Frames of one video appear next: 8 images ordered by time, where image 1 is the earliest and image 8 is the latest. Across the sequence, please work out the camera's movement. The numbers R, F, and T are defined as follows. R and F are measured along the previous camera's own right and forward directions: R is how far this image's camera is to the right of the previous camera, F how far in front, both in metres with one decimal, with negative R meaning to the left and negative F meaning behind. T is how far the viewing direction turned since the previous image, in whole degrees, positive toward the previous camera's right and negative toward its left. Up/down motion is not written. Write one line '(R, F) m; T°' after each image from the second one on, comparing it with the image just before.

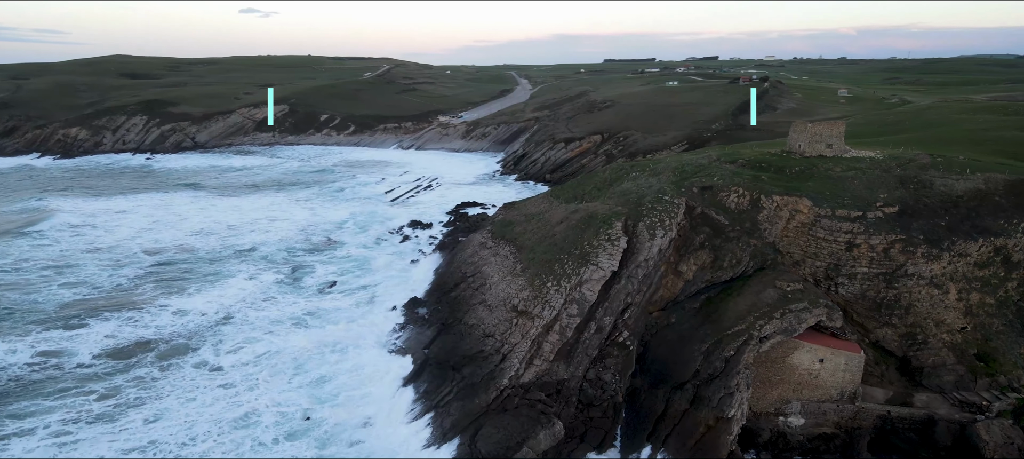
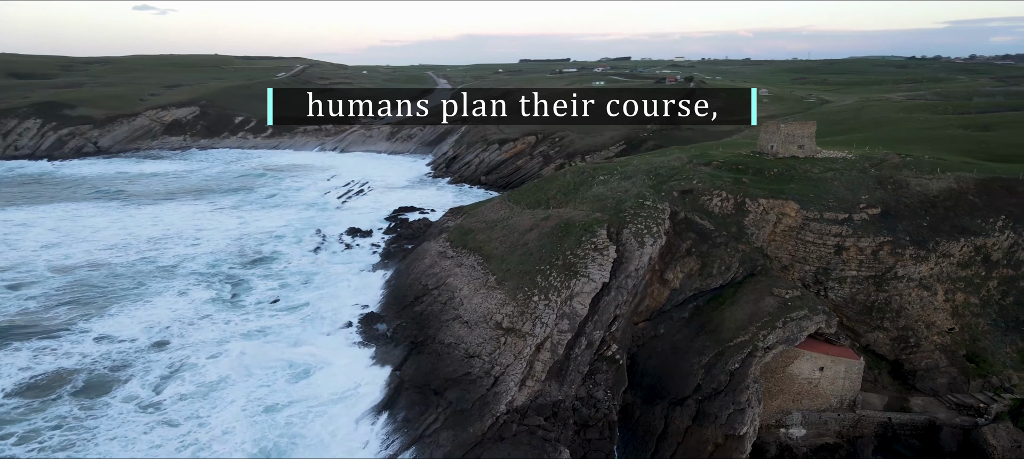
(-1.9, +1.7) m; +6°
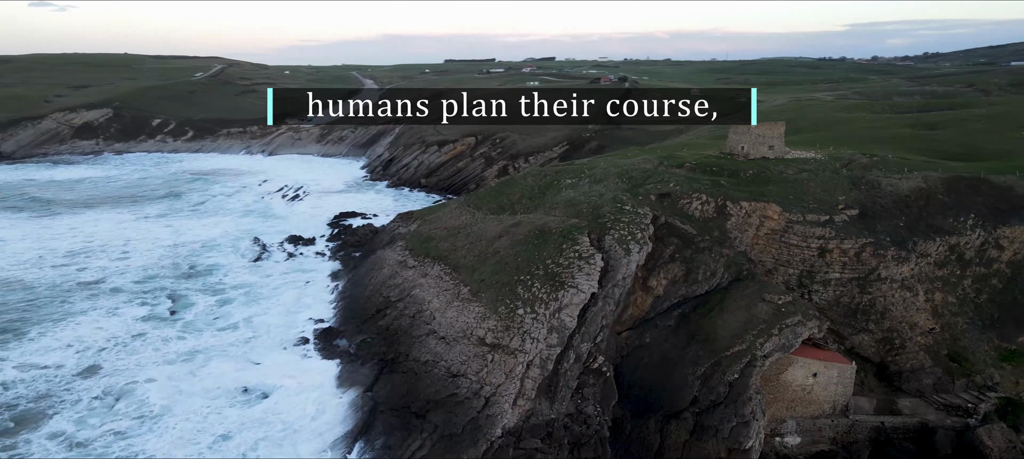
(-1.5, +1.3) m; +6°
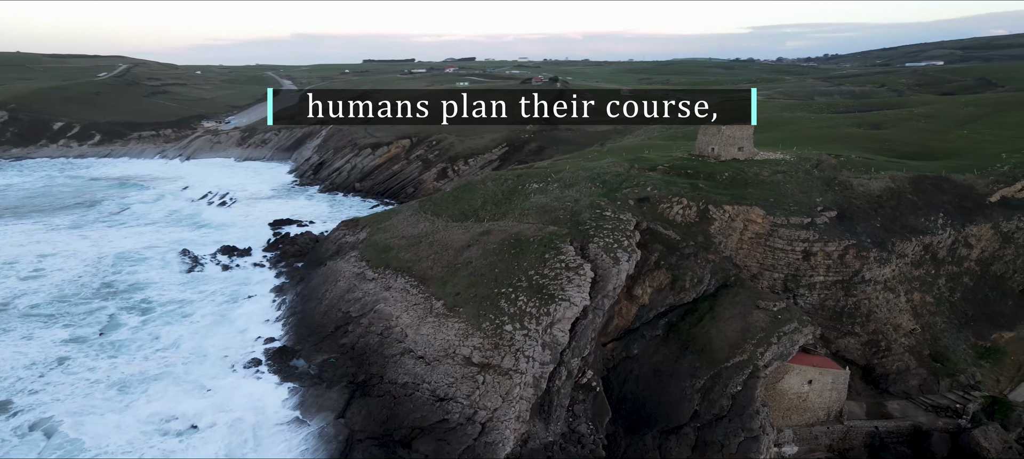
(-1.6, +1.3) m; +6°
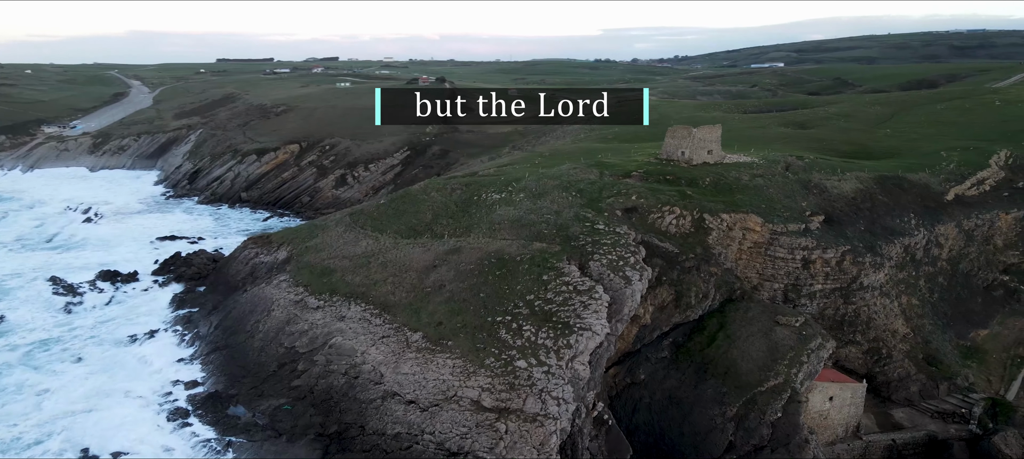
(-3.1, +2.7) m; +10°
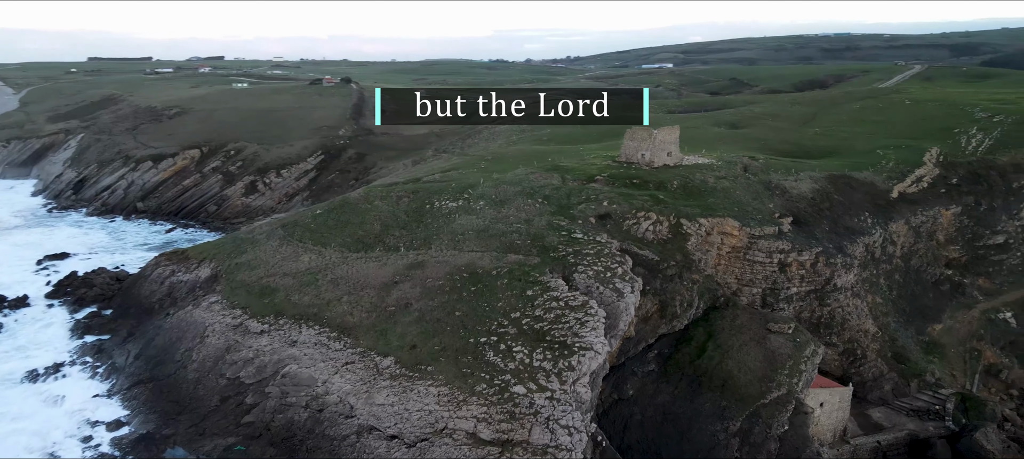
(-2.0, +1.5) m; +8°
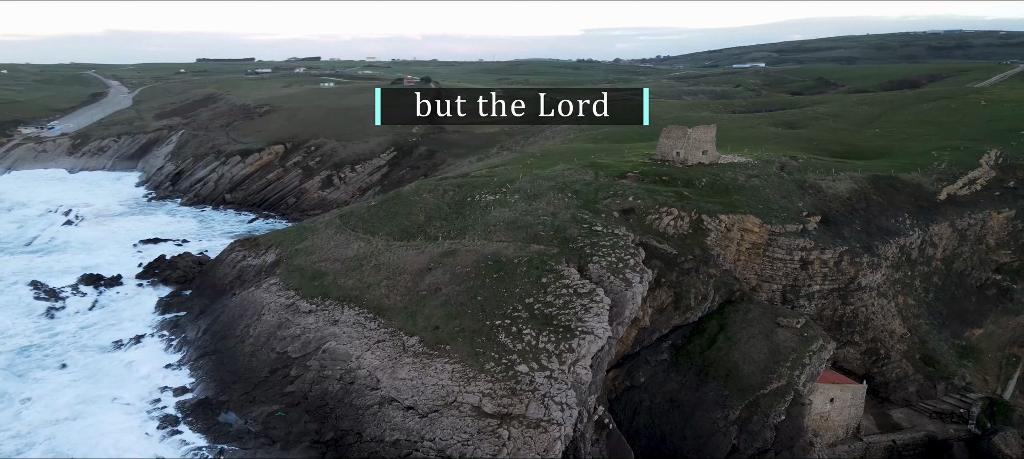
(+1.7, -1.0) m; -7°
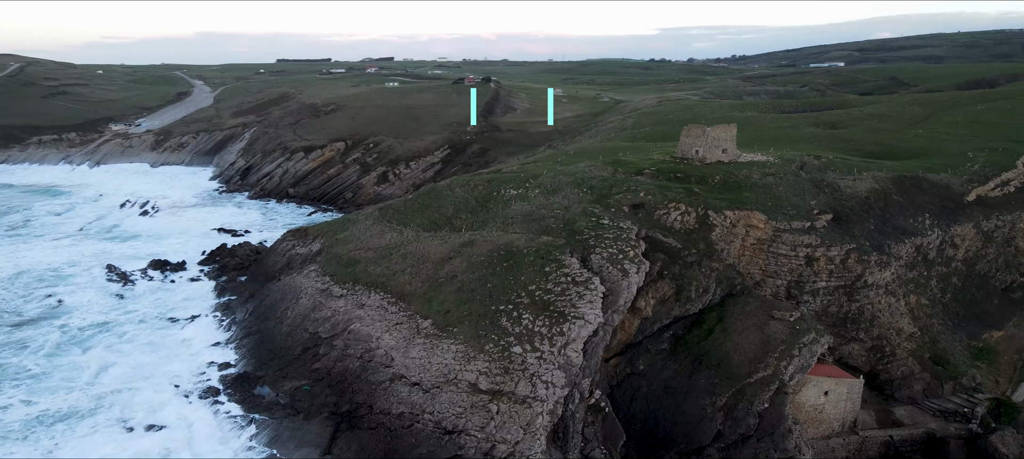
(+1.7, -1.1) m; -5°
